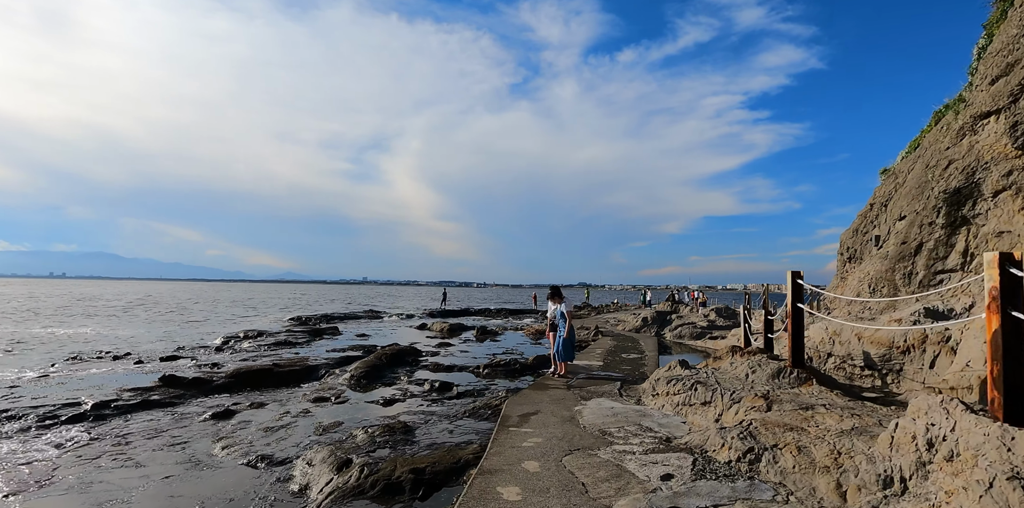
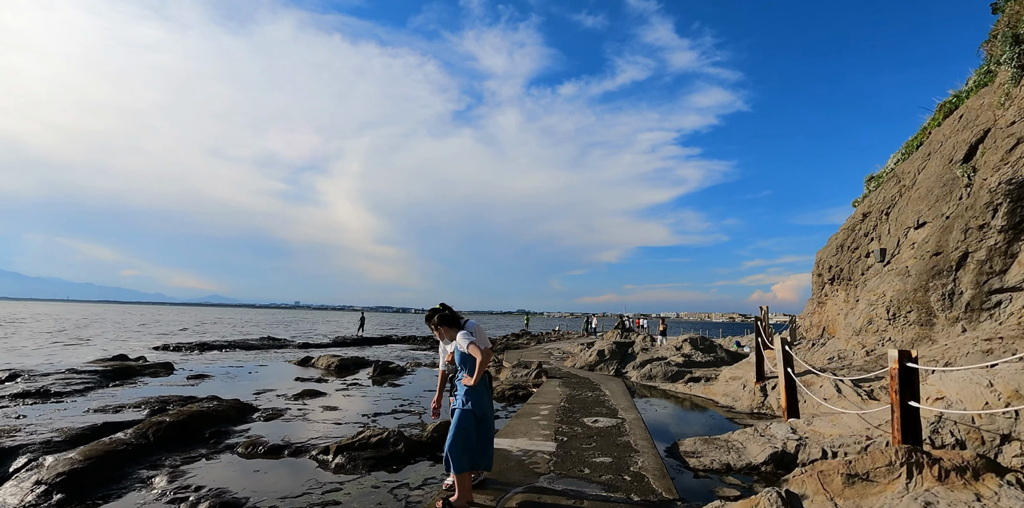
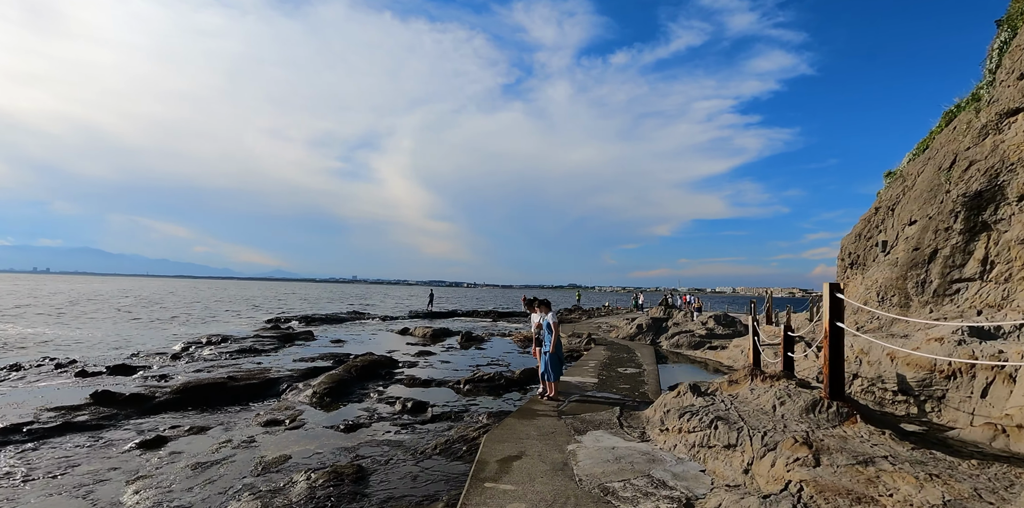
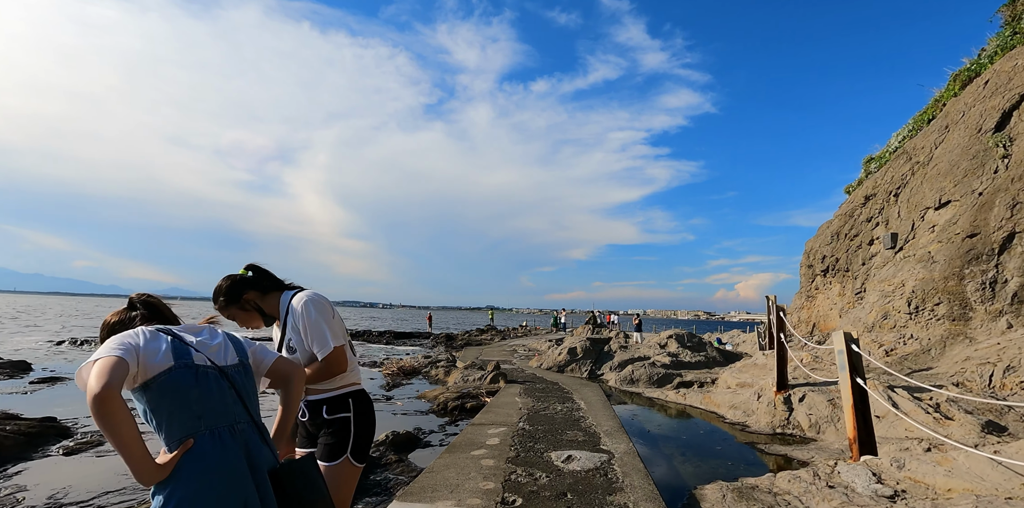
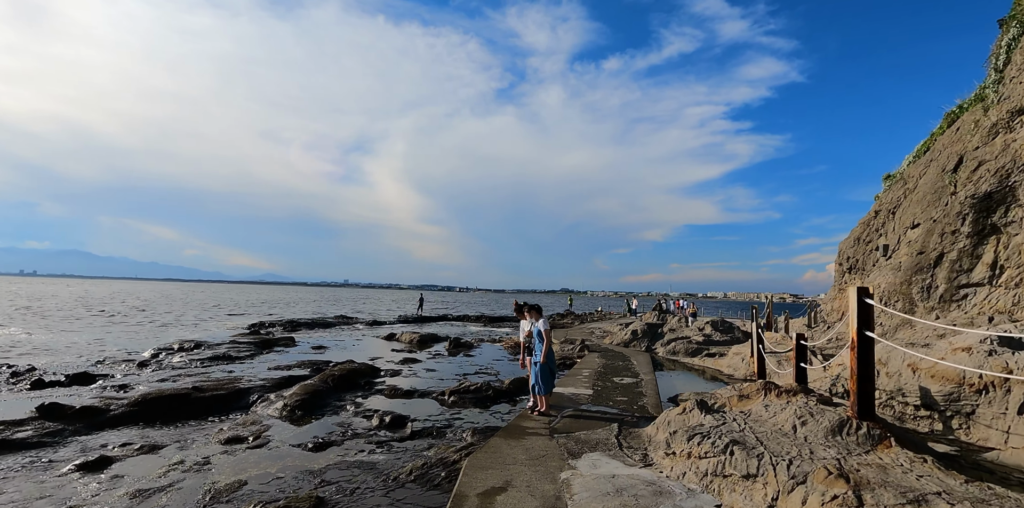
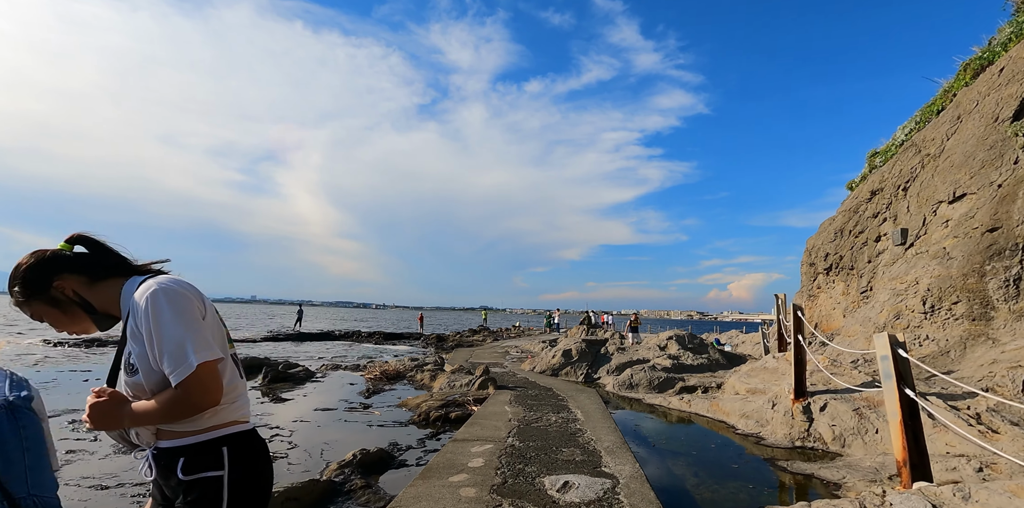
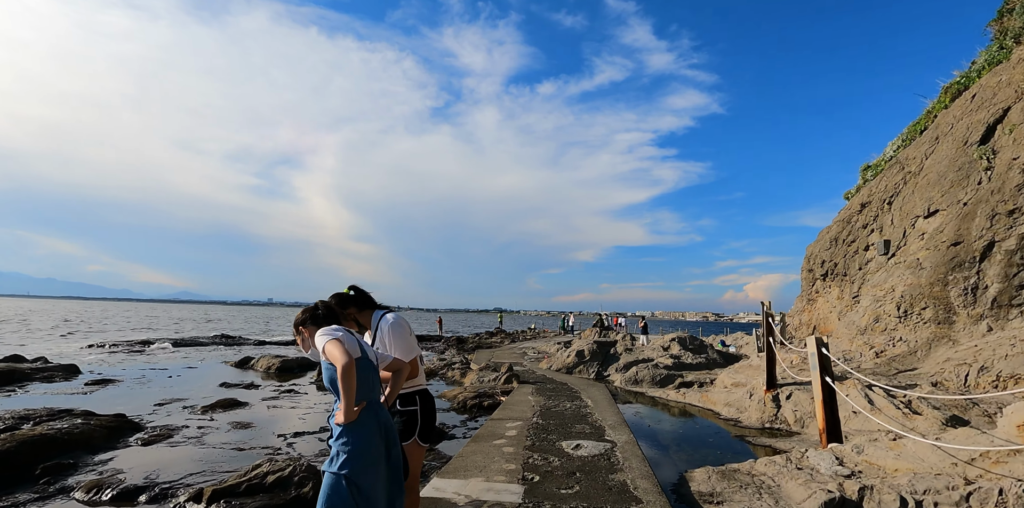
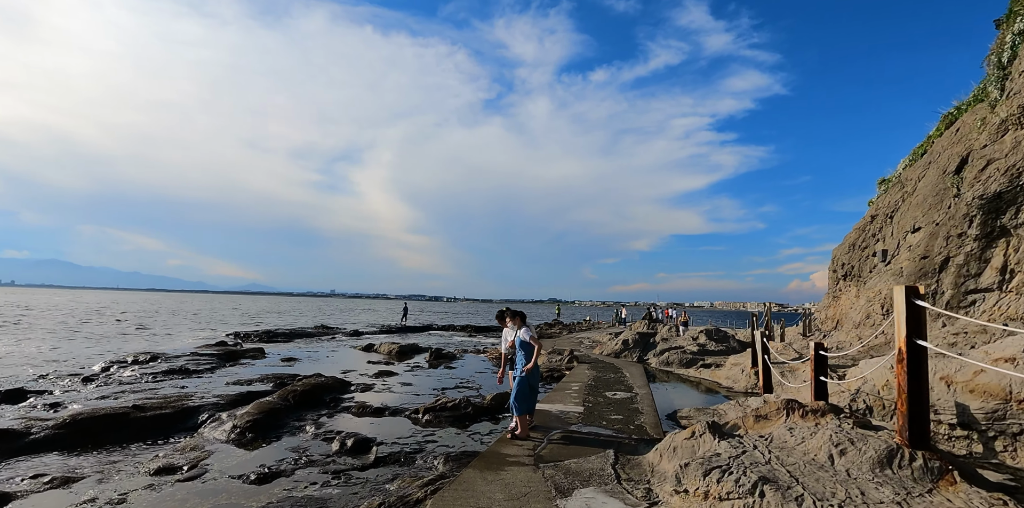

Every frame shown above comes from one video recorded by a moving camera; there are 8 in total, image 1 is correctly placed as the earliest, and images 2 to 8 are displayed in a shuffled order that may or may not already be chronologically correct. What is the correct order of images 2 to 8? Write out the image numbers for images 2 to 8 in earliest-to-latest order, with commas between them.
3, 5, 8, 2, 7, 4, 6
